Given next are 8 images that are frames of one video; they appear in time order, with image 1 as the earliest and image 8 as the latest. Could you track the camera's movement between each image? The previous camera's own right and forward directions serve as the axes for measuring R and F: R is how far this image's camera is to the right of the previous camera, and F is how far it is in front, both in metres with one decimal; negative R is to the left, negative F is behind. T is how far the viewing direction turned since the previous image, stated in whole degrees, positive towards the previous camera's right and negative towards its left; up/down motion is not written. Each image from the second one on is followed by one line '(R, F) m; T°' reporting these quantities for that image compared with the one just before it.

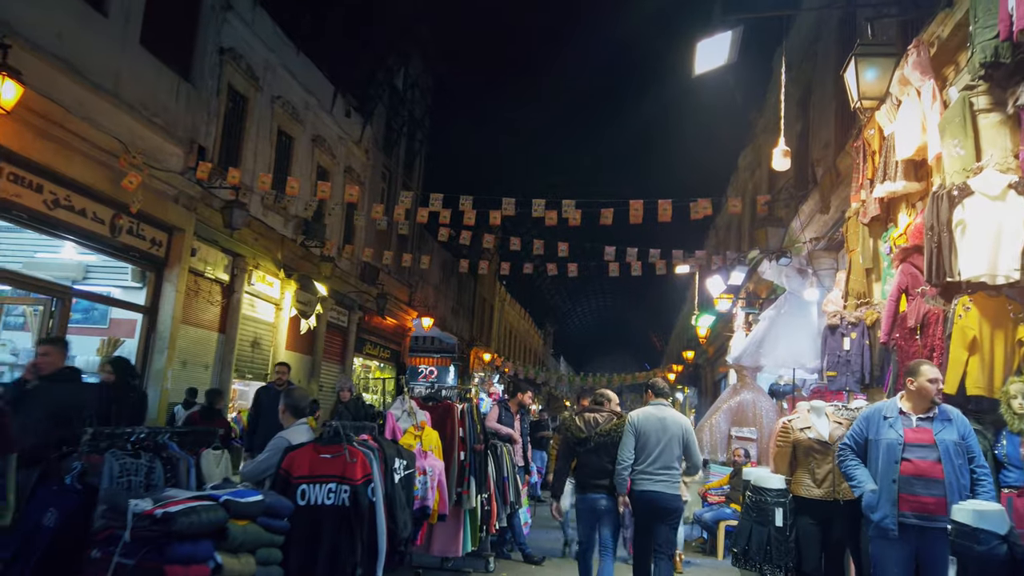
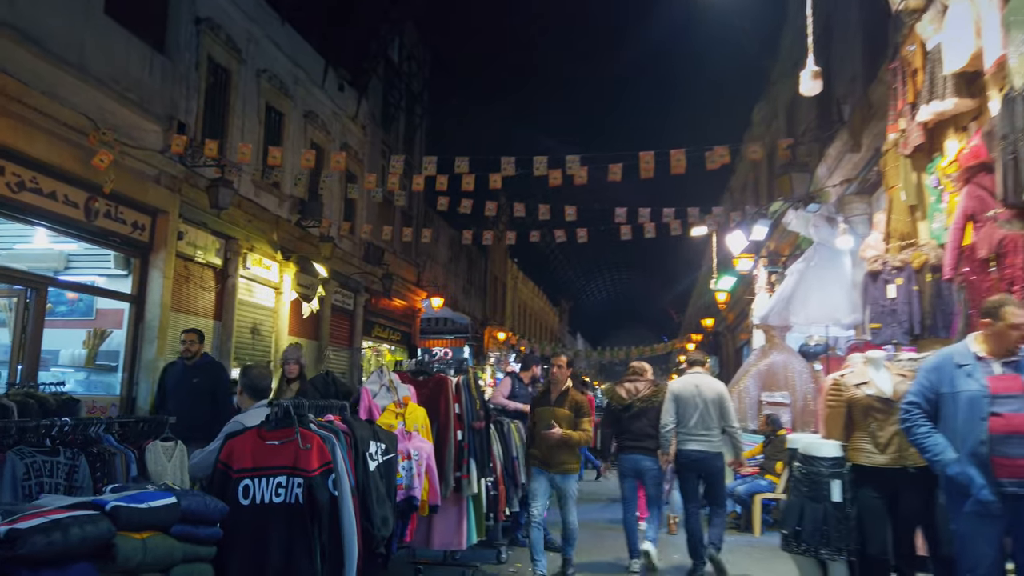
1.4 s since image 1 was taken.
(+0.1, +0.8) m; -1°
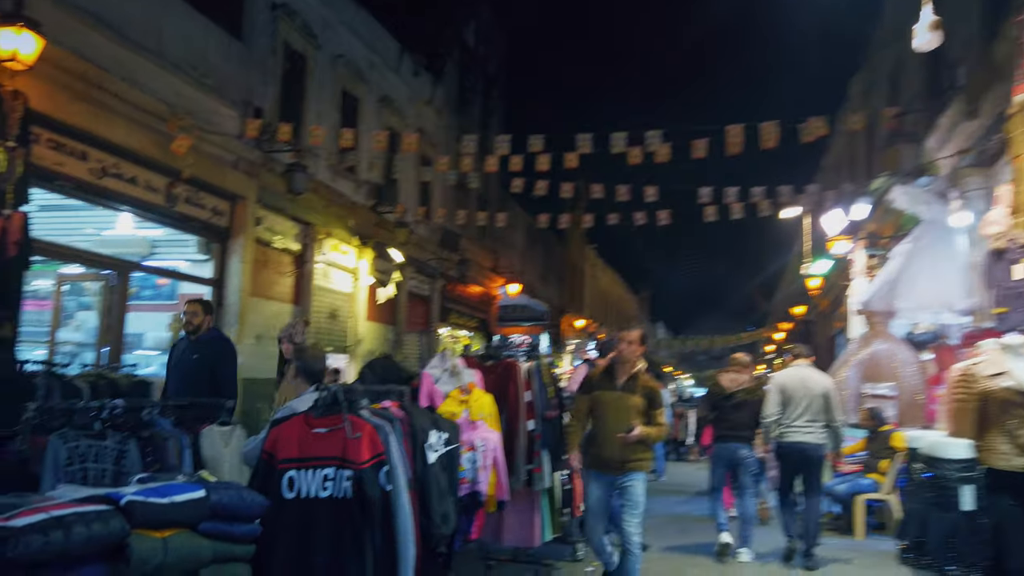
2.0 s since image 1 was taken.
(0.0, +0.4) m; -6°
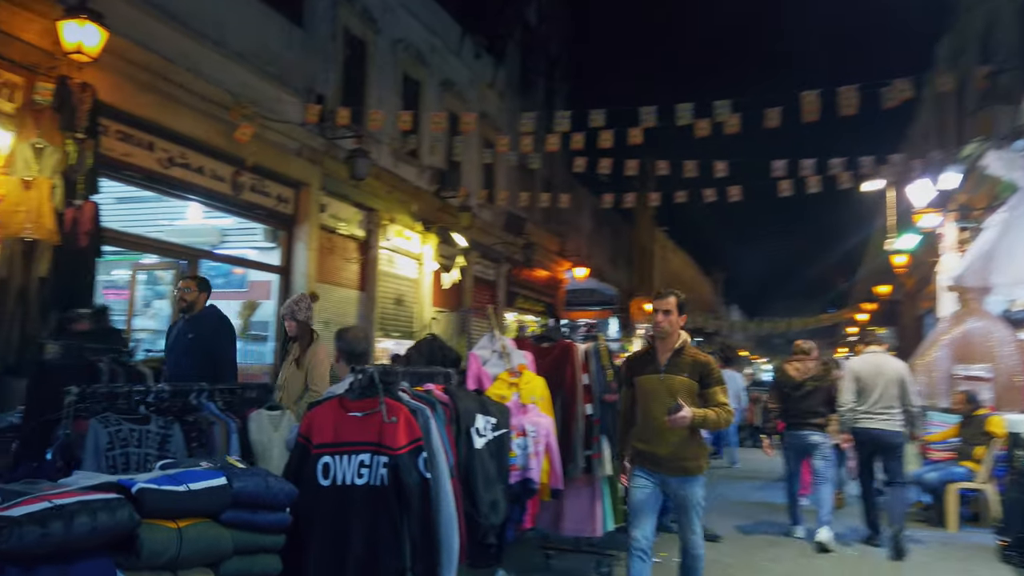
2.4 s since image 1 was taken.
(+0.1, +0.2) m; -5°
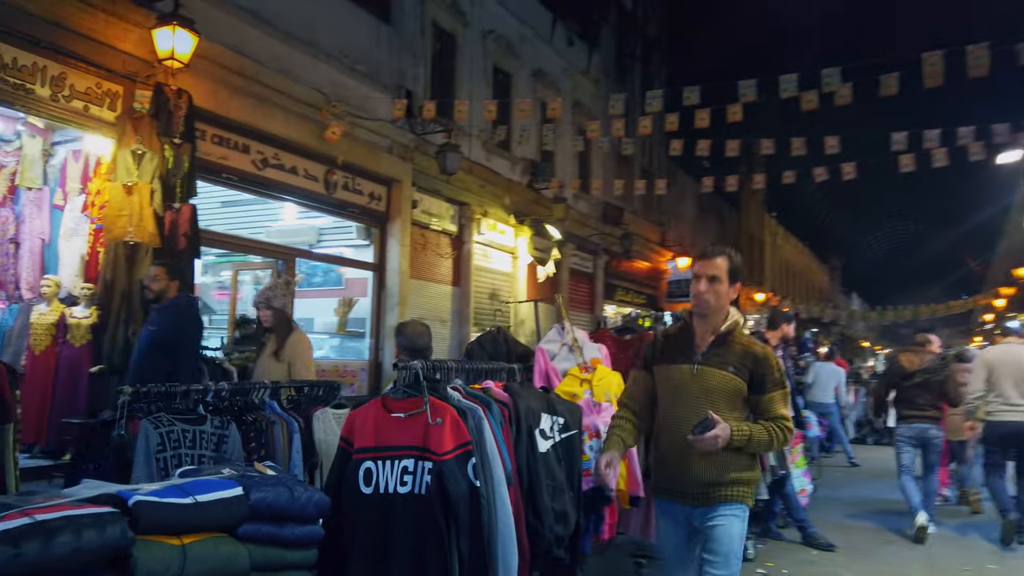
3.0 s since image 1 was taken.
(+0.1, +0.3) m; -8°
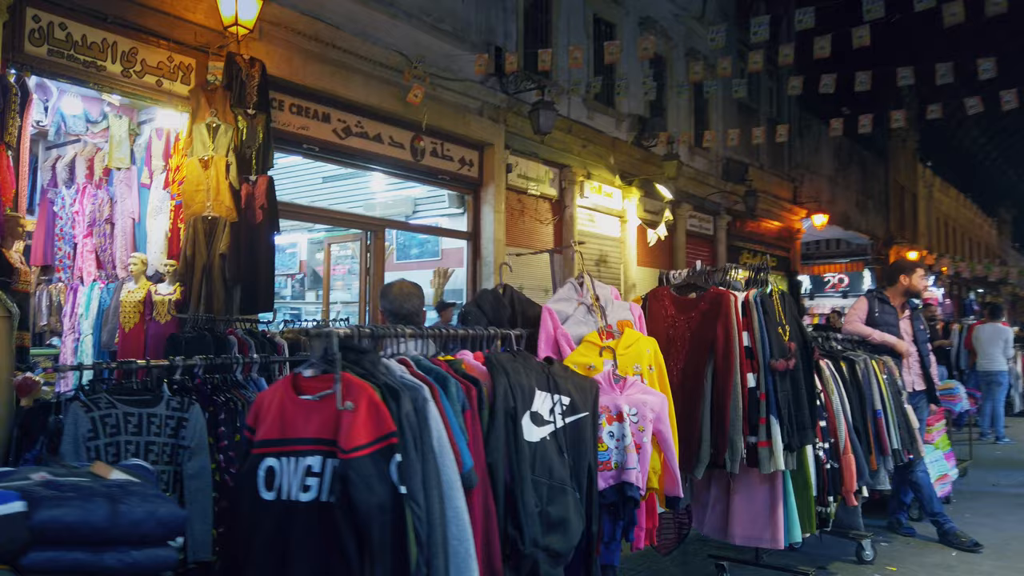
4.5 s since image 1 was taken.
(+0.4, +0.7) m; -10°
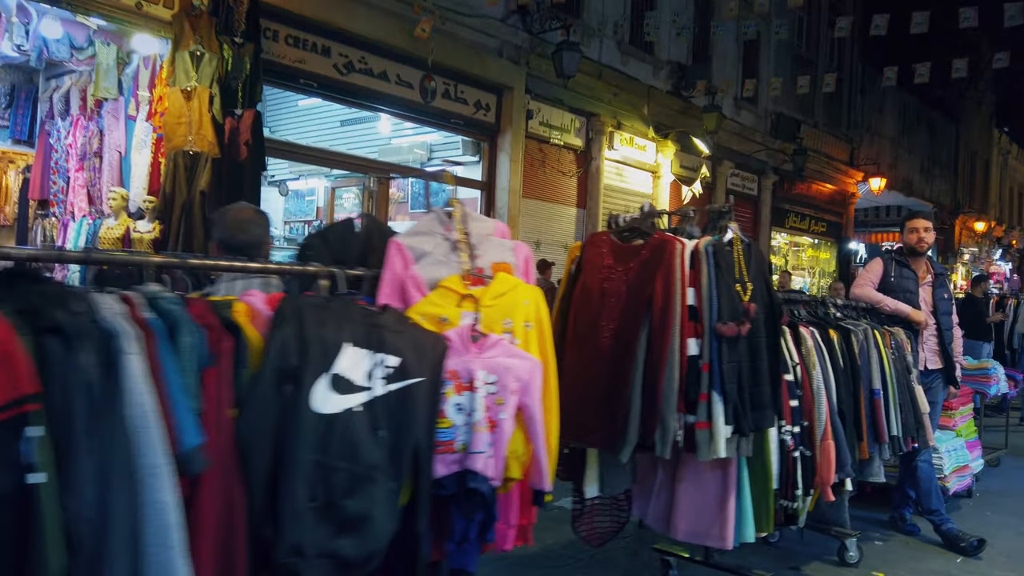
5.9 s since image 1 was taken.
(+0.5, +0.6) m; -4°
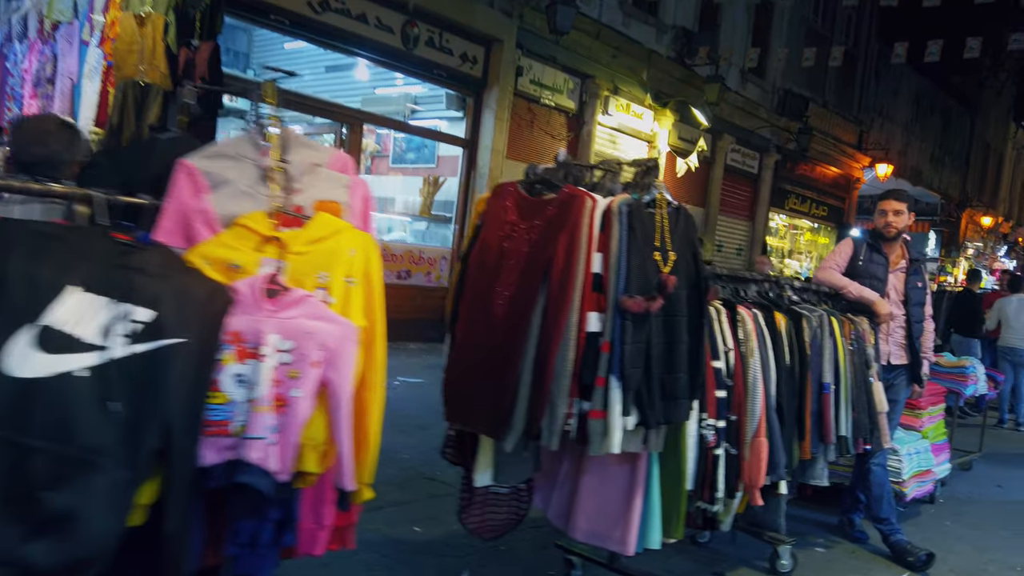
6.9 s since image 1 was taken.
(+0.4, +0.4) m; 0°
